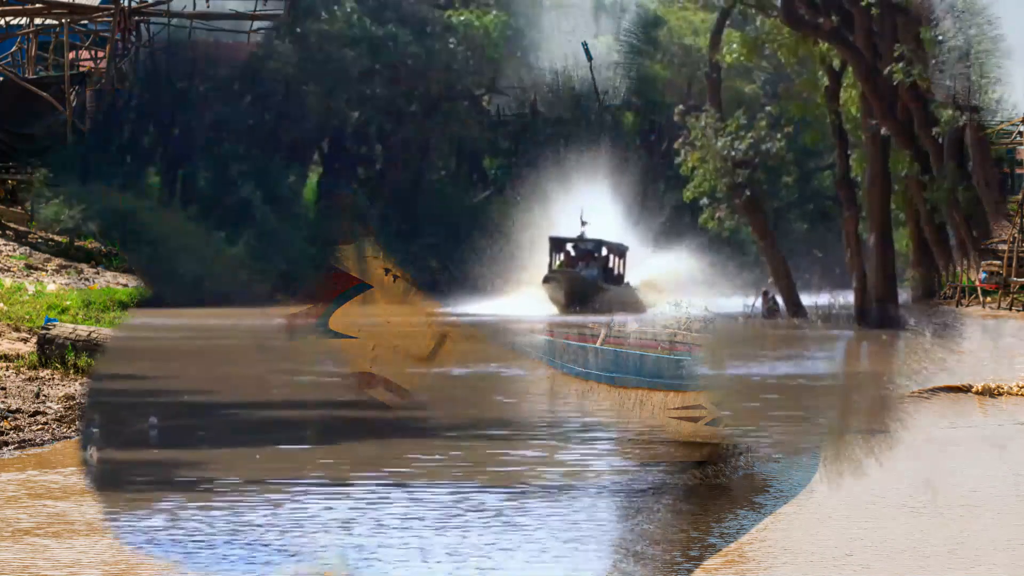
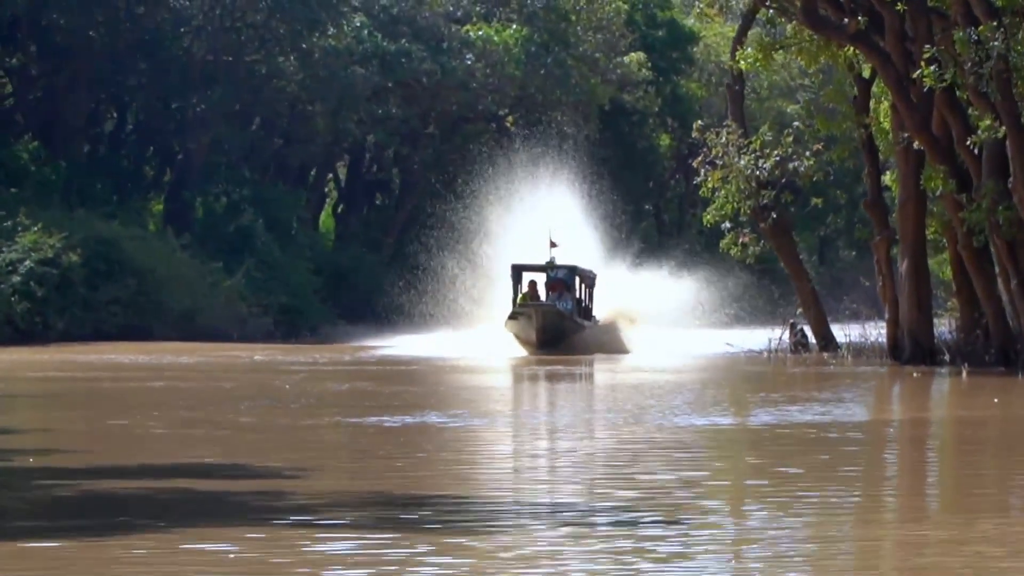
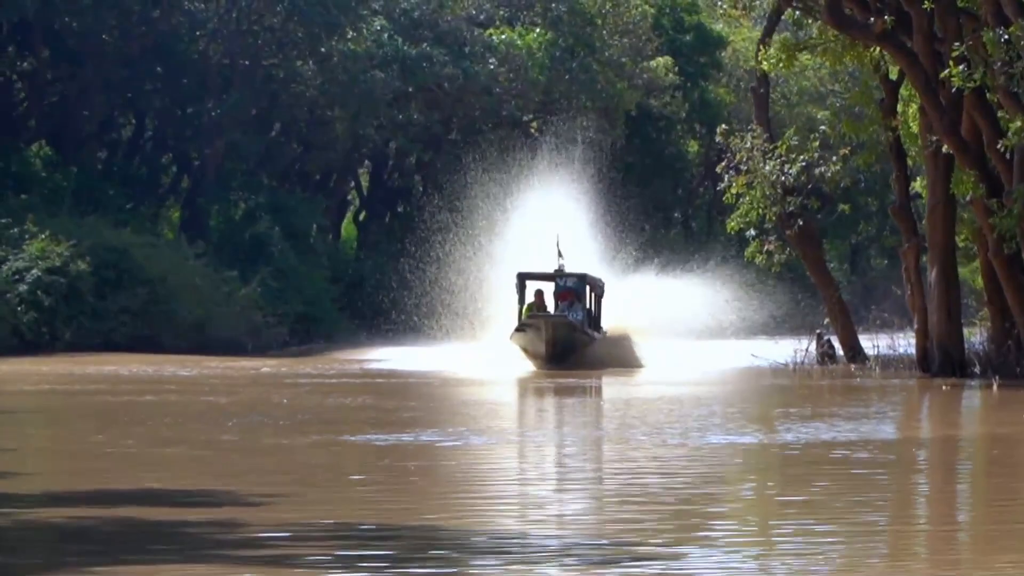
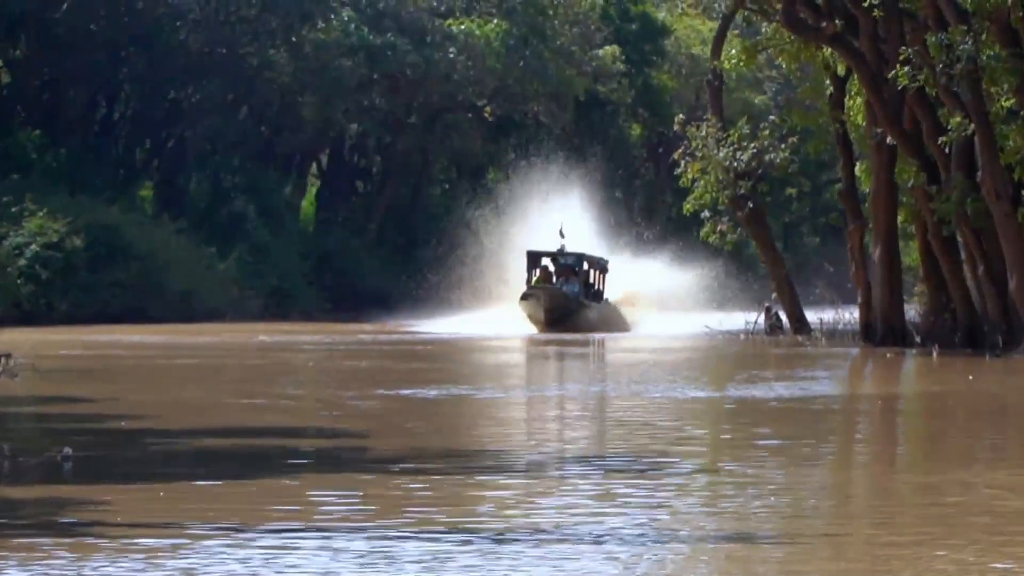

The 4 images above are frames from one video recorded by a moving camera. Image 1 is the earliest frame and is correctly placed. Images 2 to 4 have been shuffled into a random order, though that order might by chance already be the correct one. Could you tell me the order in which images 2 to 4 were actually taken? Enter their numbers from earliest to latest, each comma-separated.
4, 2, 3
